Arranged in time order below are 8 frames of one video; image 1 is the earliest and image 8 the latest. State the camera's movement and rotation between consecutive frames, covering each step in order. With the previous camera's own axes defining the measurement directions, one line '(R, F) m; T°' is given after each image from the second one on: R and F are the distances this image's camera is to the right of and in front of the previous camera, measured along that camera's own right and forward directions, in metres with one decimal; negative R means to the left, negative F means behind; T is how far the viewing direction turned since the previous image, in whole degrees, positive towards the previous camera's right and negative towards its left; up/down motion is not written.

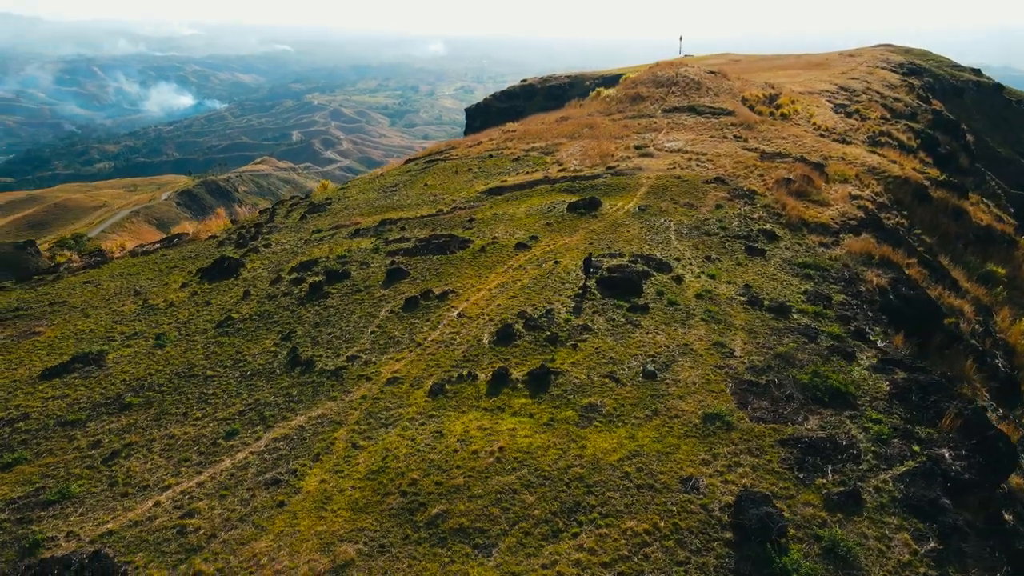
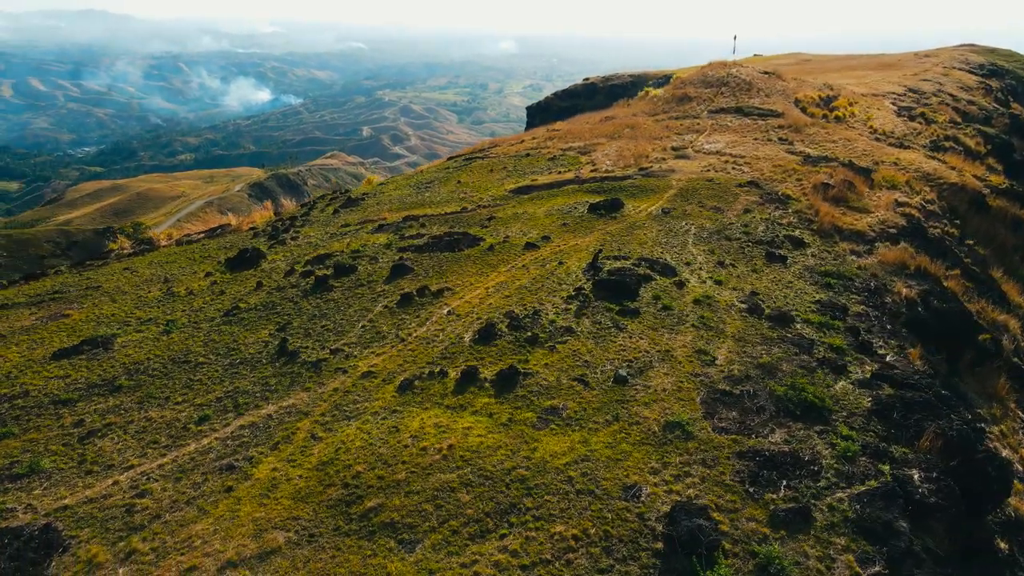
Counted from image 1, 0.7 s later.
(+2.0, 0.0) m; -5°
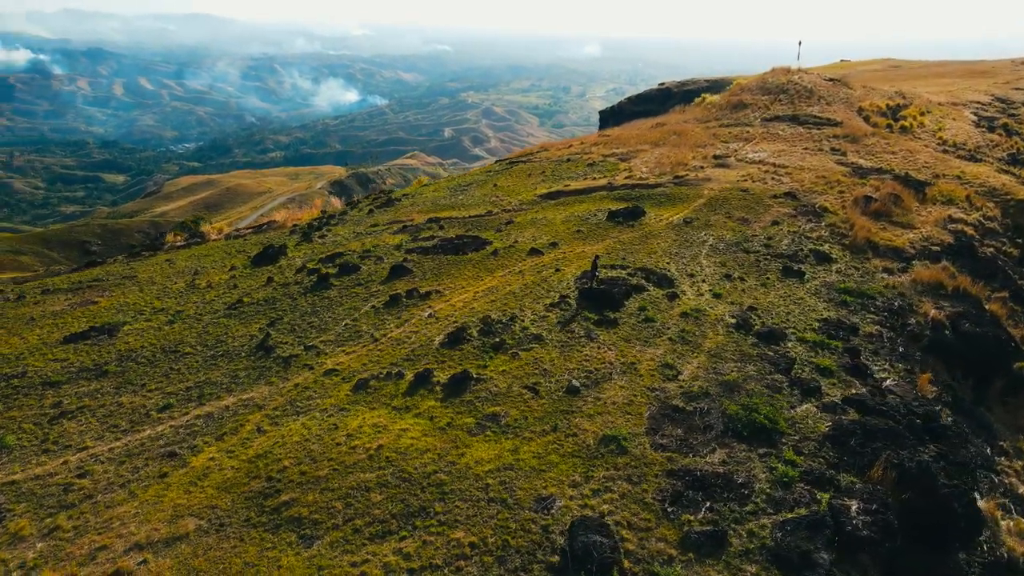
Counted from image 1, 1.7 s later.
(+2.7, +0.1) m; -6°
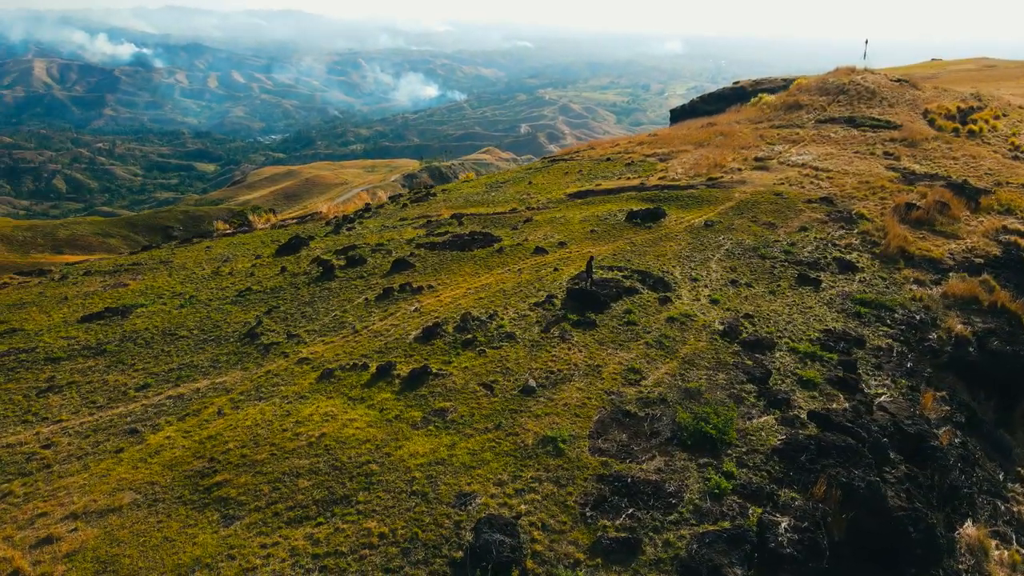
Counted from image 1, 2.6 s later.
(+2.5, 0.0) m; -5°
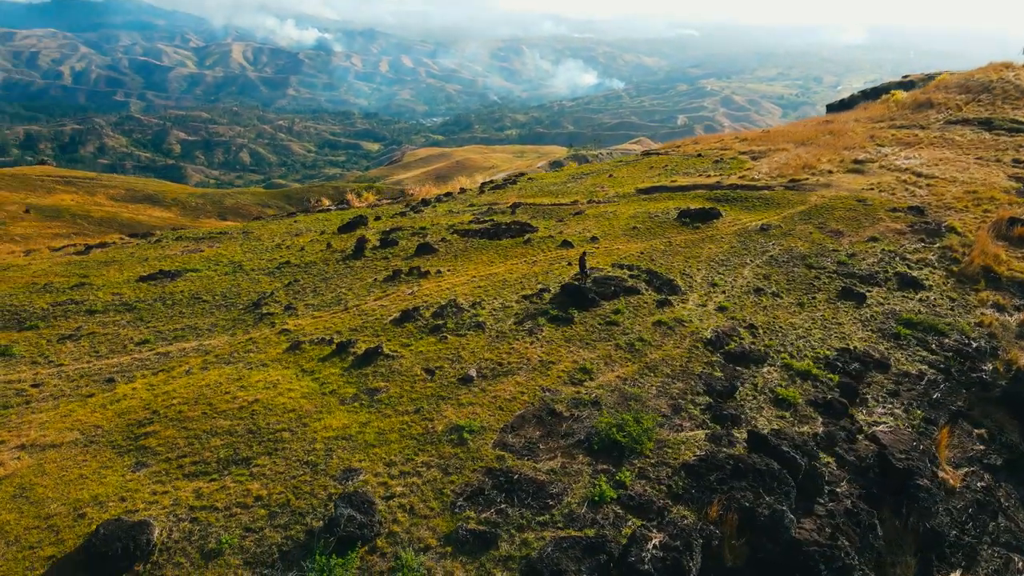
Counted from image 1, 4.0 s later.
(+4.4, +0.2) m; -11°
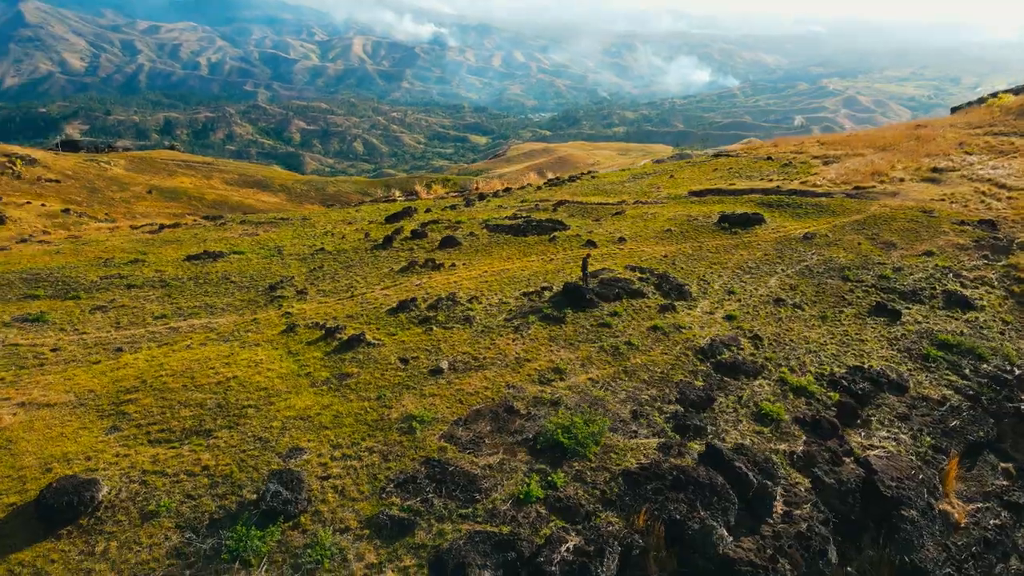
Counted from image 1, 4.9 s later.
(+2.9, 0.0) m; -8°
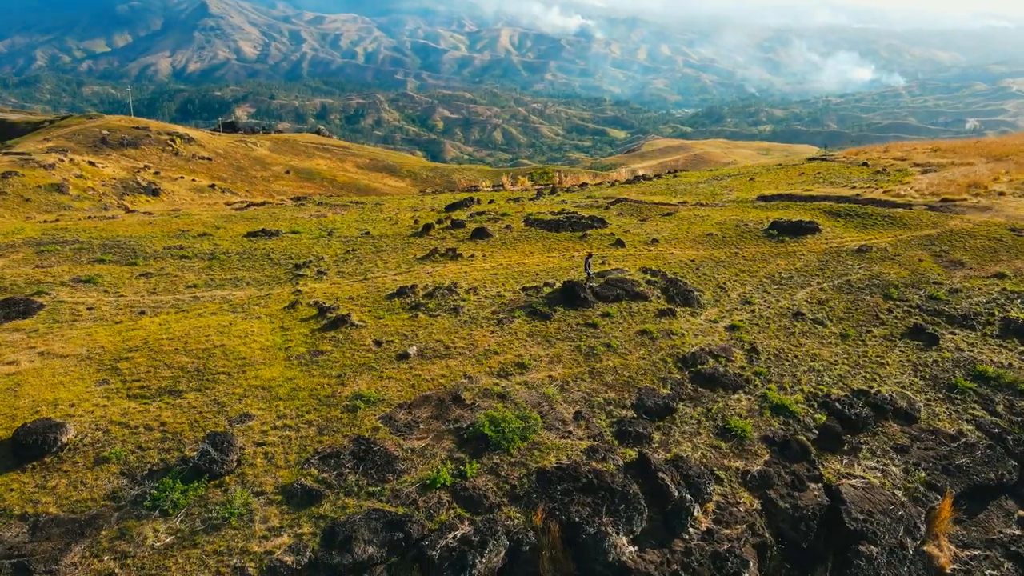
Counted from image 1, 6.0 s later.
(+3.7, 0.0) m; -10°
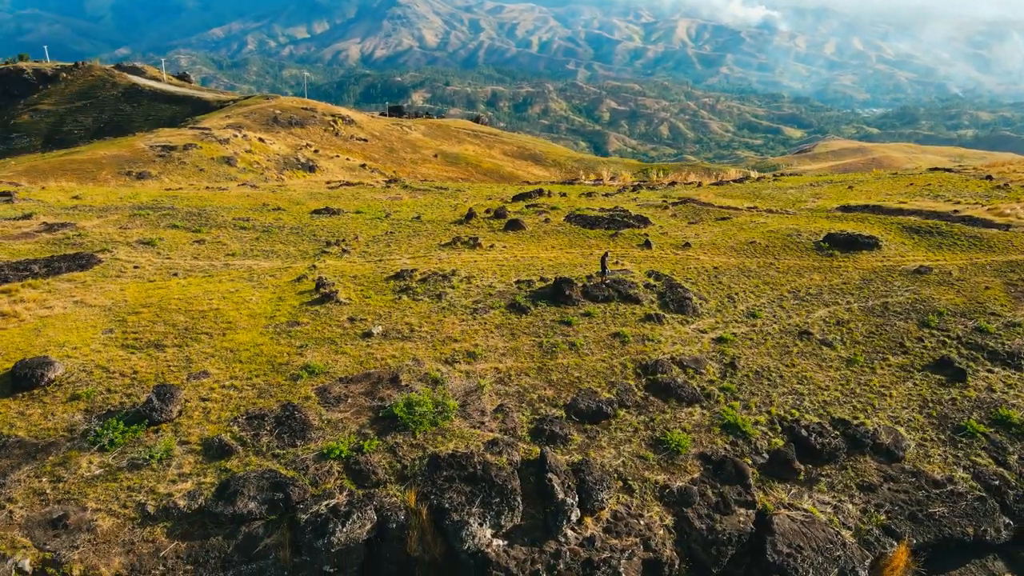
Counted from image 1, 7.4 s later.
(+4.7, +0.2) m; -12°
